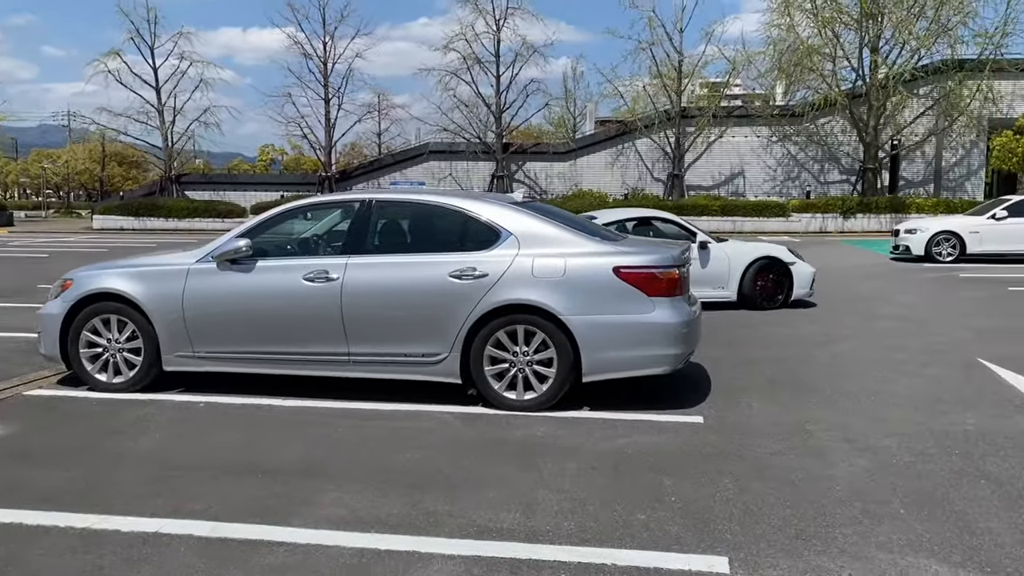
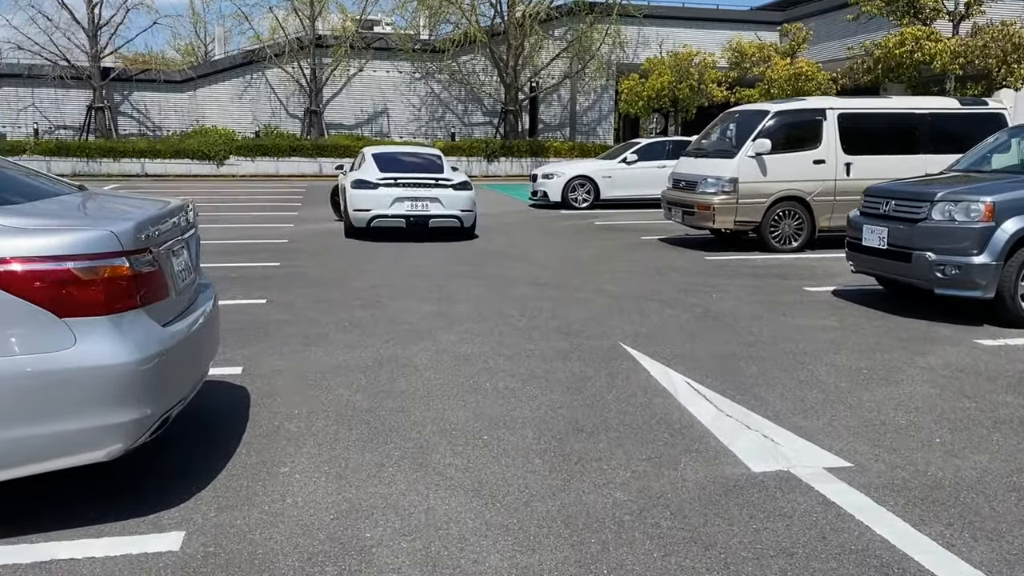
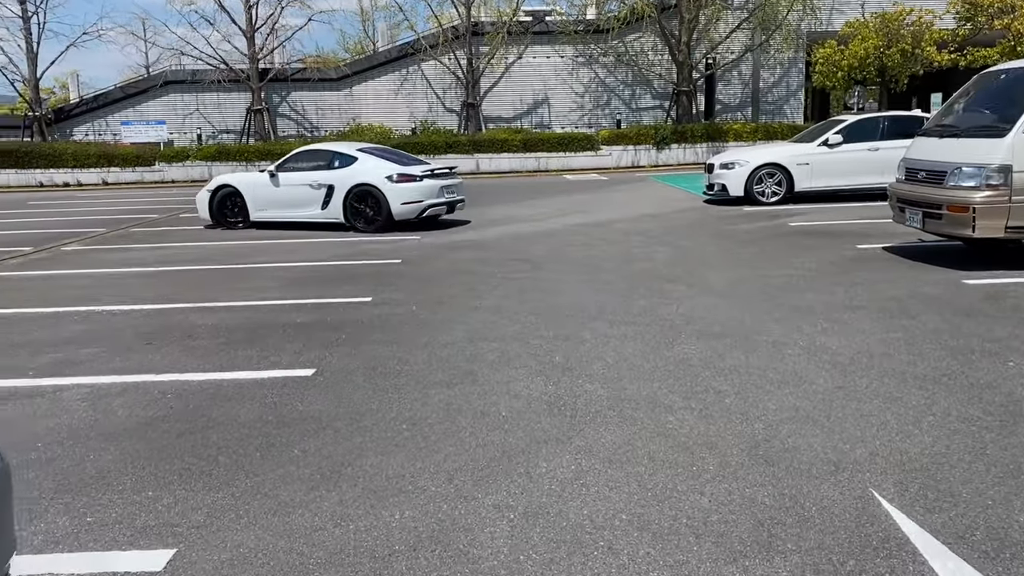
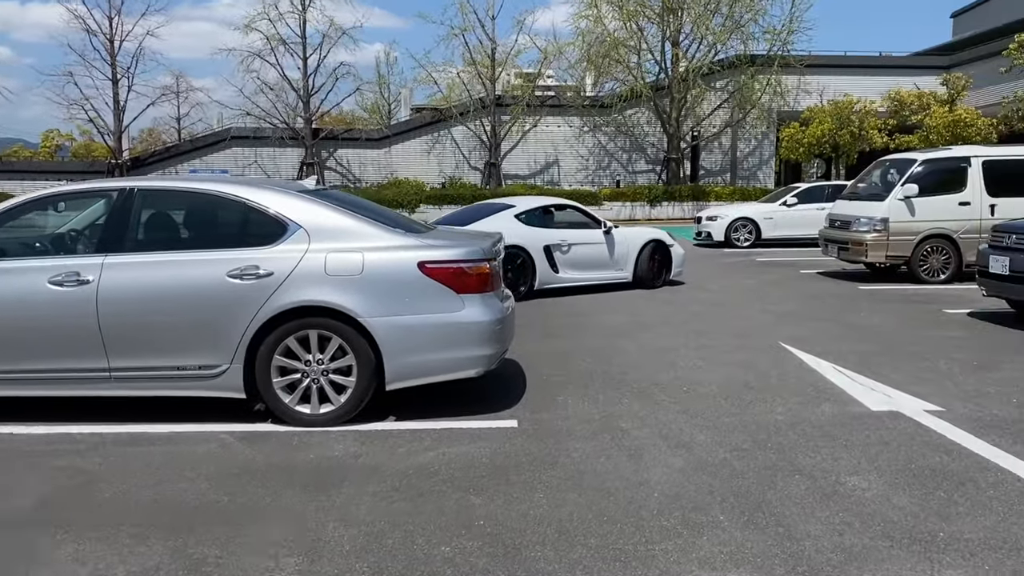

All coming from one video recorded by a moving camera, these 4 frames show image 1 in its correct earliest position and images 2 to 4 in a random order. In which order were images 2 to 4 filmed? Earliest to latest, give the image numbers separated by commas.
4, 2, 3
